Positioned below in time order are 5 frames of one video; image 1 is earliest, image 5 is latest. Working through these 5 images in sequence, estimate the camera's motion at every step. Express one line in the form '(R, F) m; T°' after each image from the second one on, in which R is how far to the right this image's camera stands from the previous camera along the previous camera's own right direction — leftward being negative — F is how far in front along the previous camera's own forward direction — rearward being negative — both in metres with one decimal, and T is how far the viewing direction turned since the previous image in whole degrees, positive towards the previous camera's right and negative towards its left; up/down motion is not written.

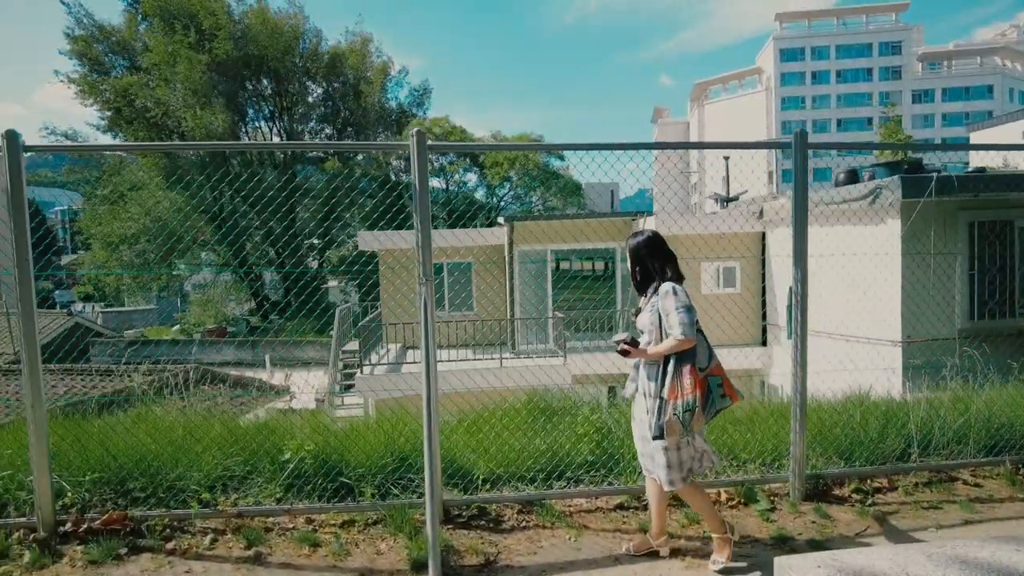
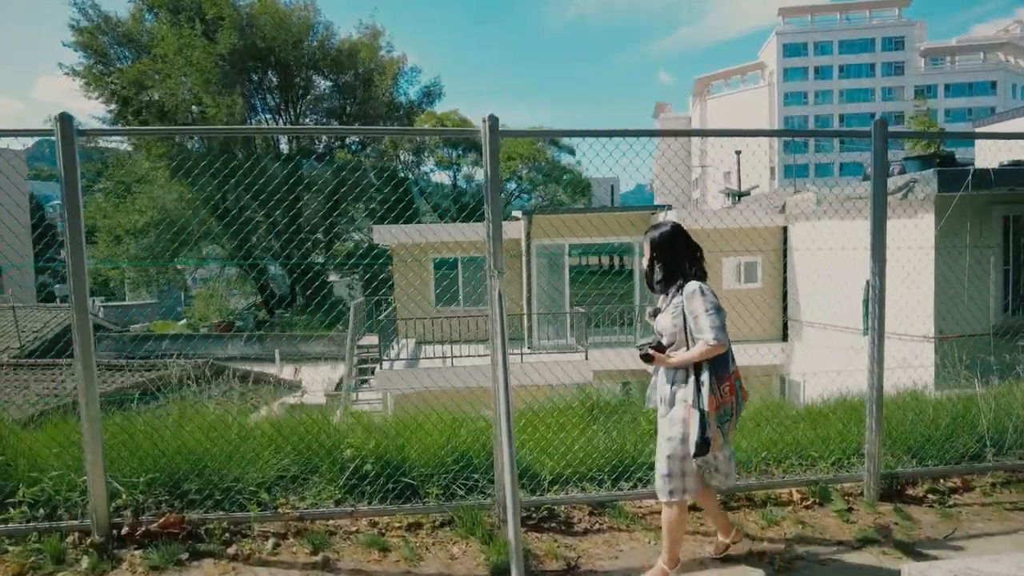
(-0.4, +0.1) m; 0°
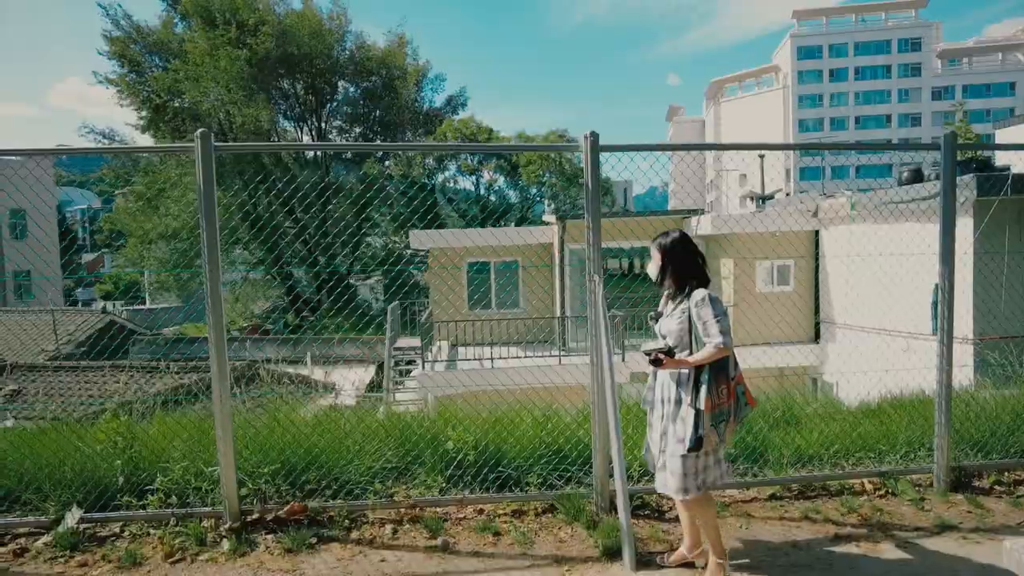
(-0.5, -0.3) m; -1°
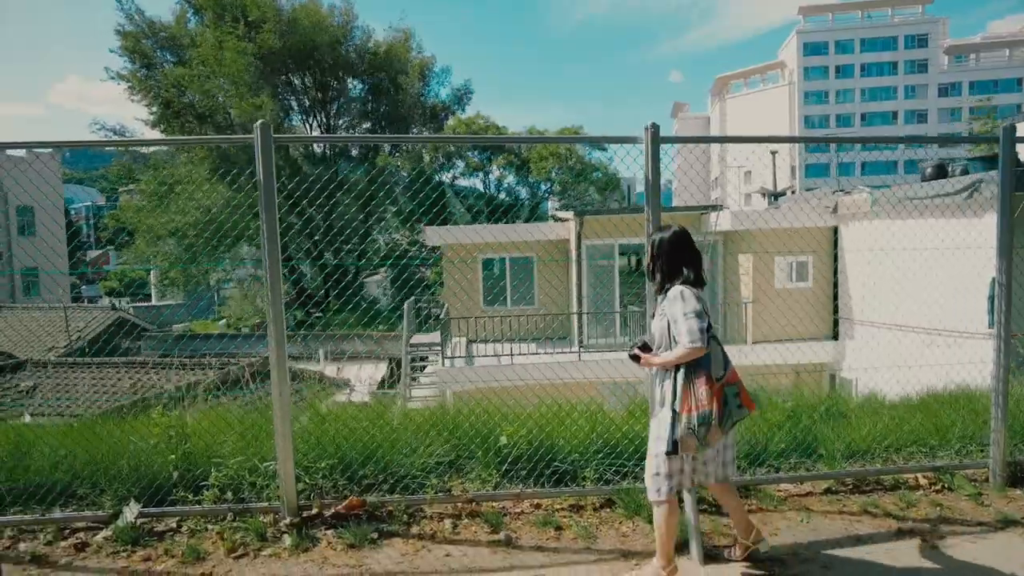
(-0.3, 0.0) m; 0°
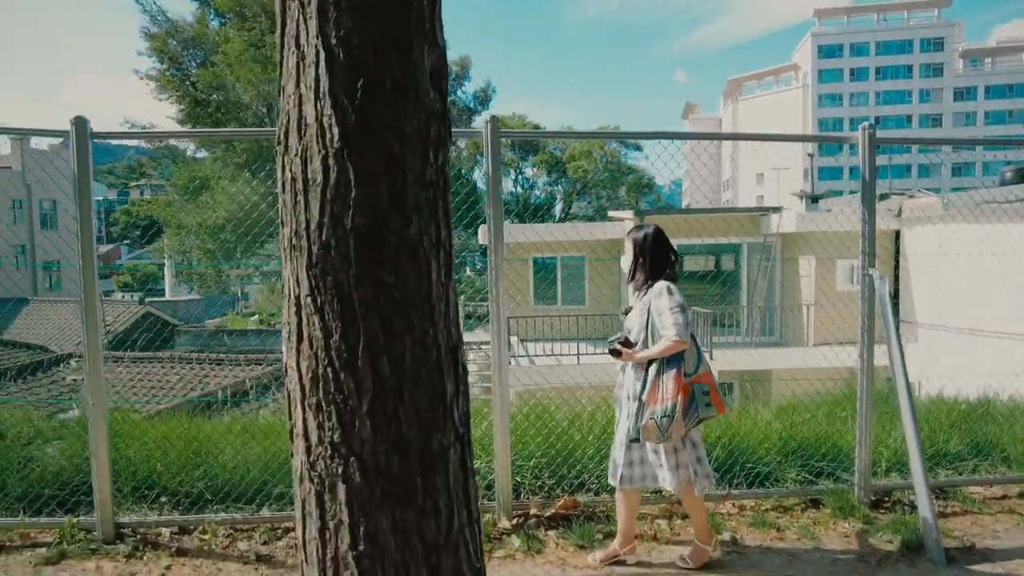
(-1.1, +0.1) m; 0°
